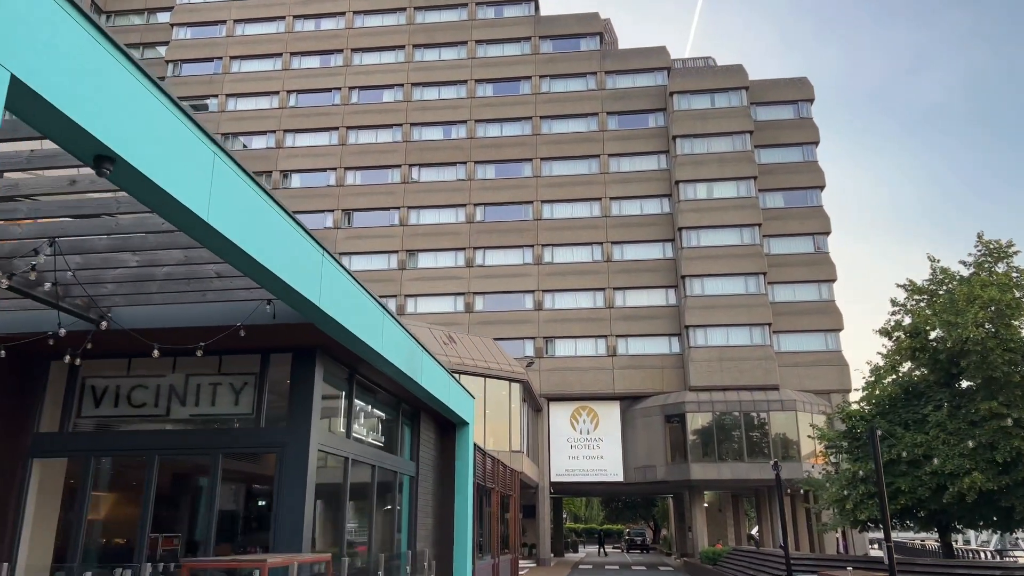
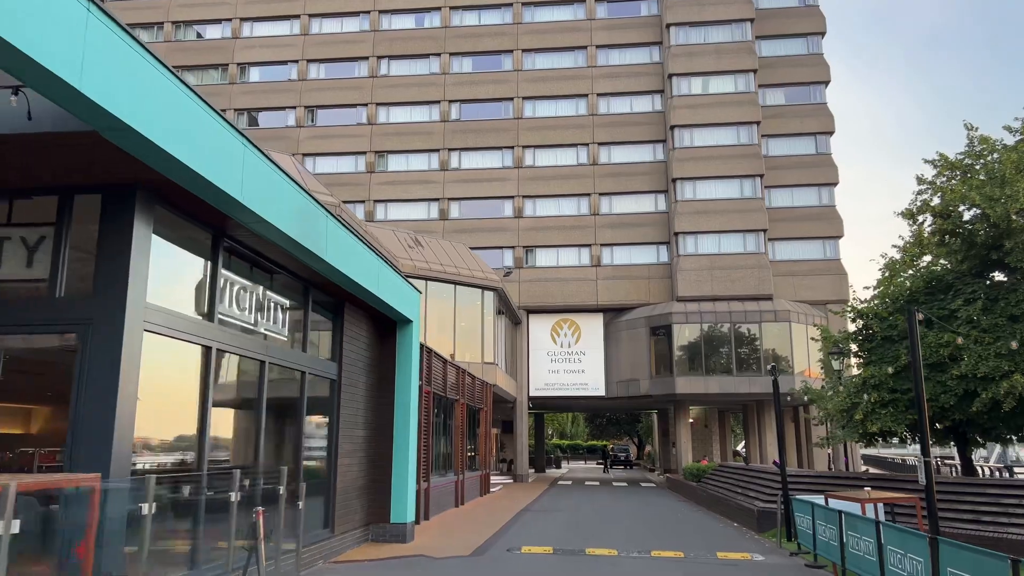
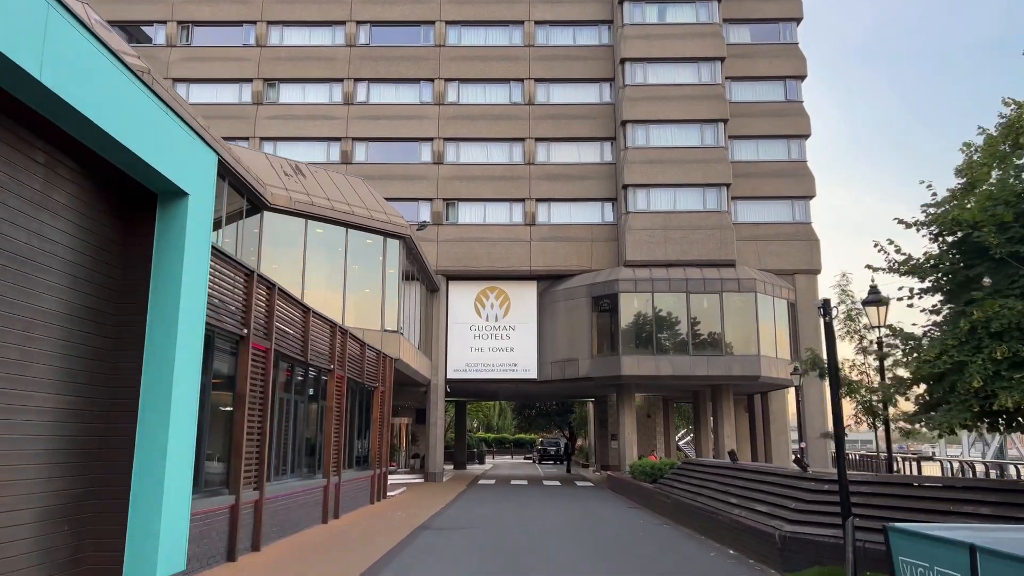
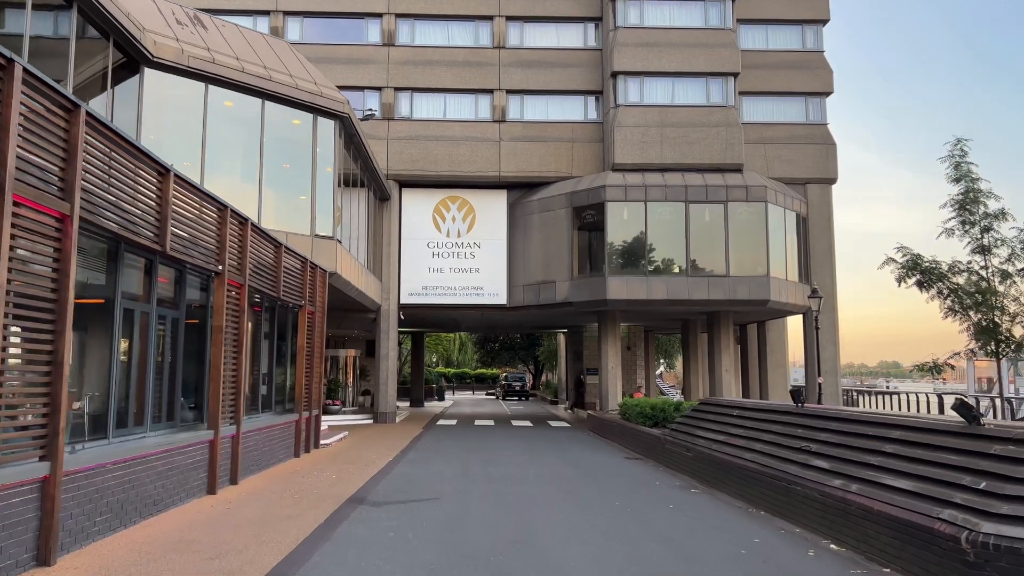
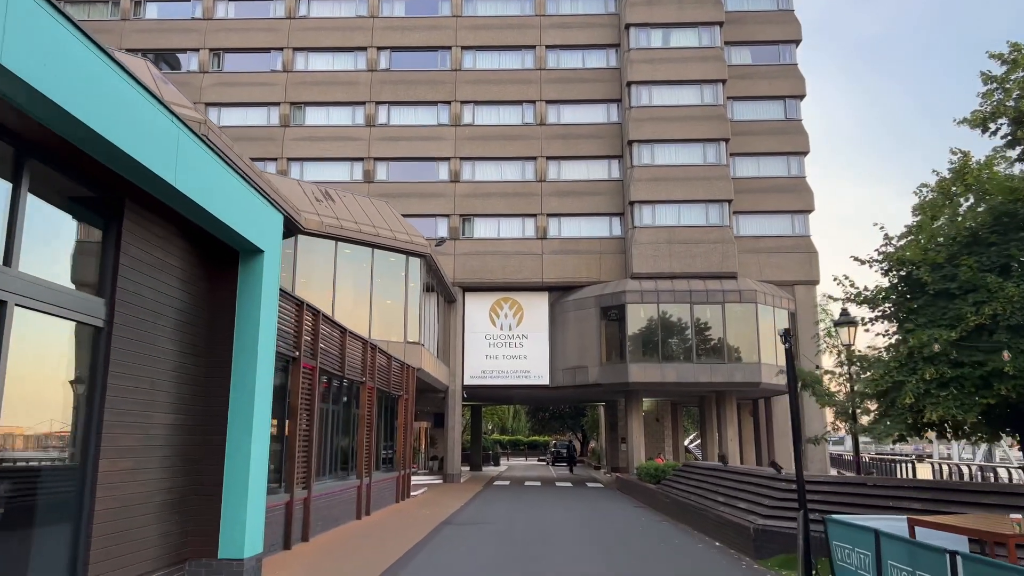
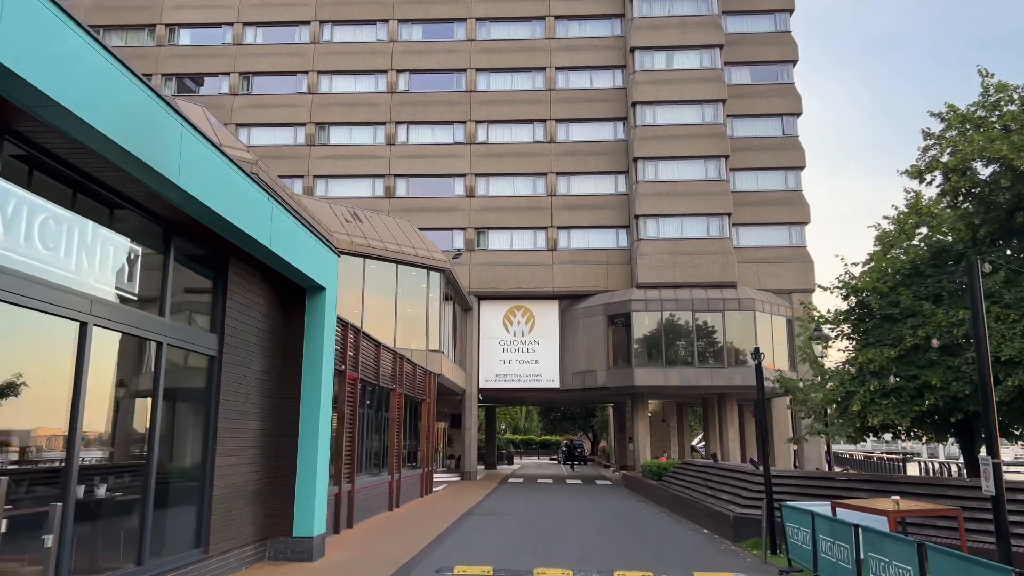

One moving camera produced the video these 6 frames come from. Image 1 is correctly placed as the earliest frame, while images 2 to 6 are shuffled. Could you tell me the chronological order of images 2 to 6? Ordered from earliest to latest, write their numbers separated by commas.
2, 6, 5, 3, 4
